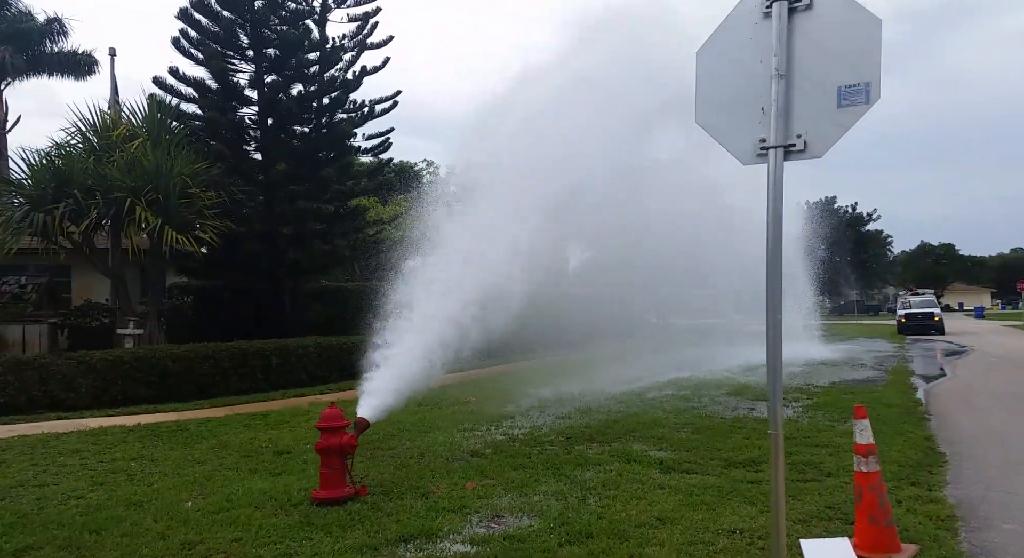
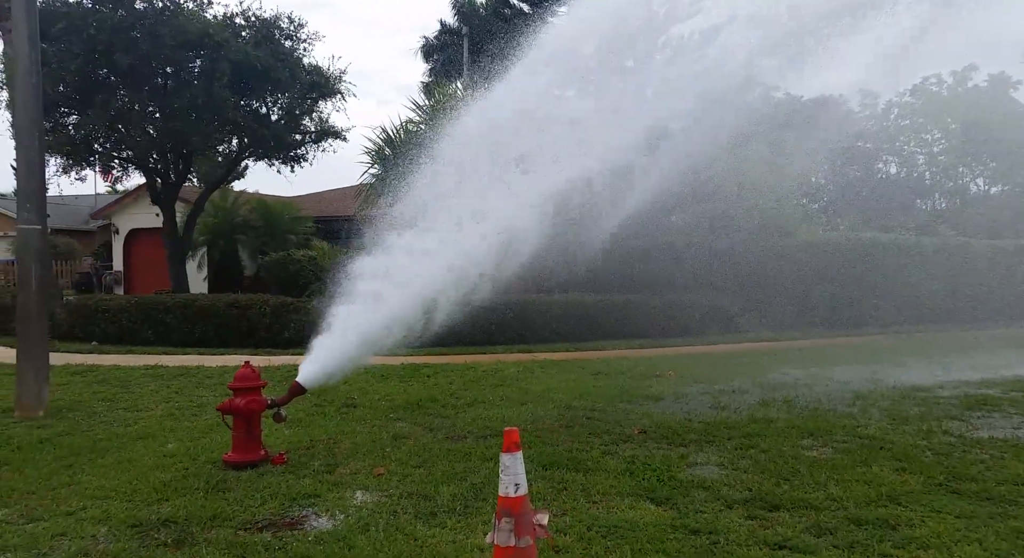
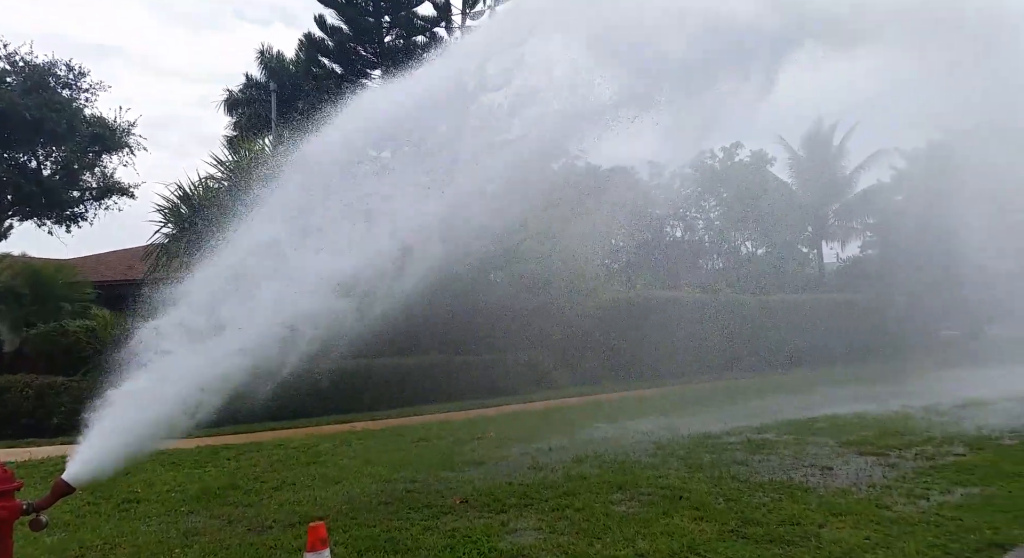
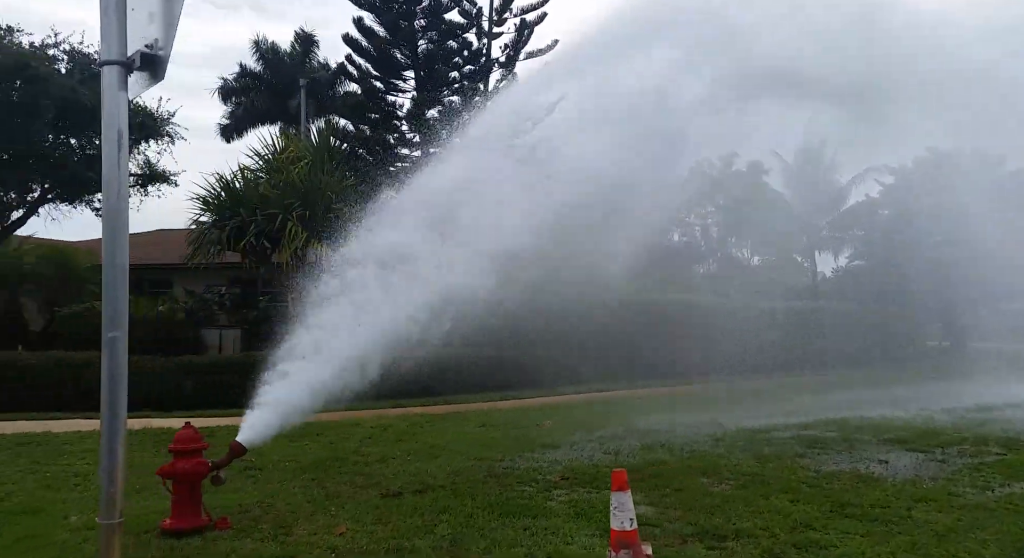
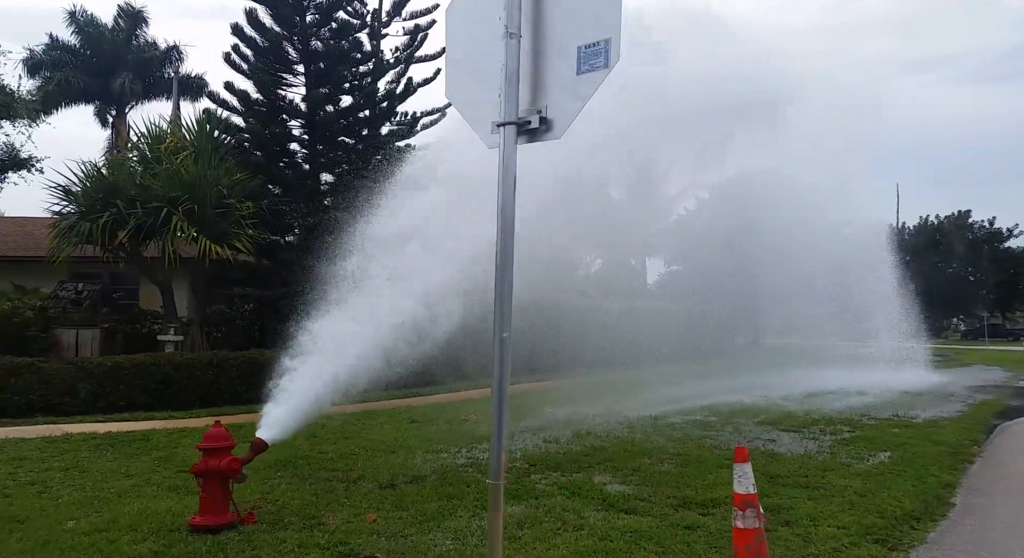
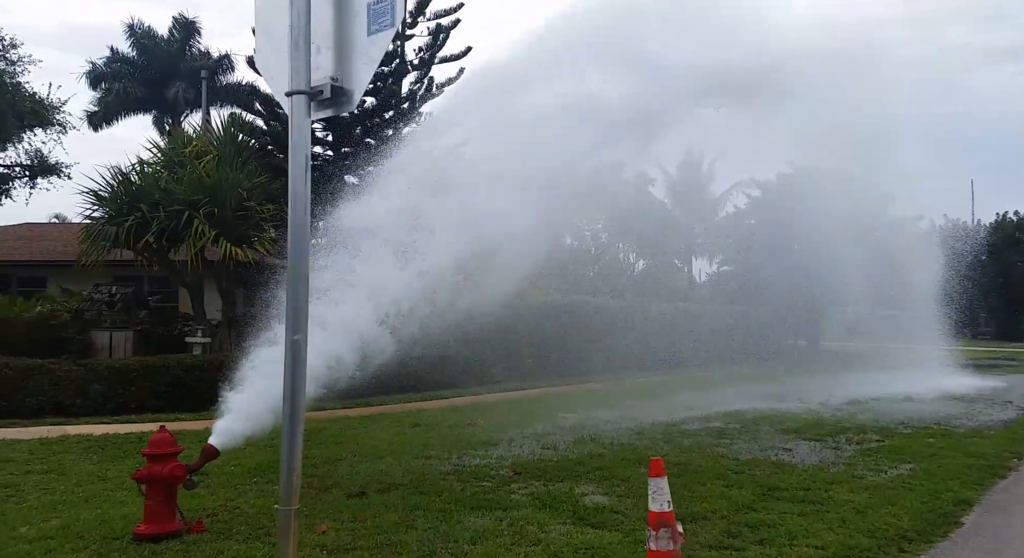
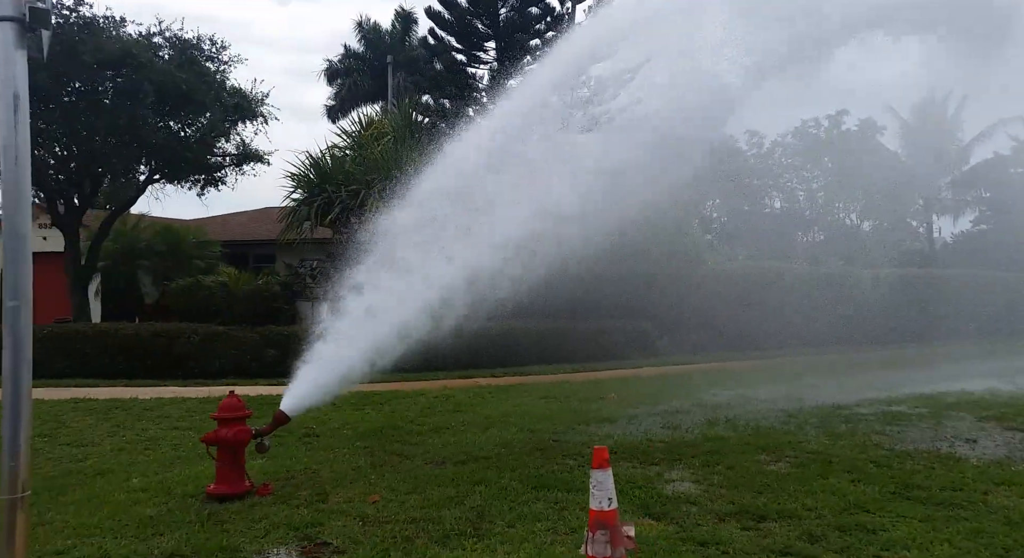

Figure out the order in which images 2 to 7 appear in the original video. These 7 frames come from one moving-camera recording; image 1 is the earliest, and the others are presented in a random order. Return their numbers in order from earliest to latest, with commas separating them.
5, 6, 4, 7, 2, 3
